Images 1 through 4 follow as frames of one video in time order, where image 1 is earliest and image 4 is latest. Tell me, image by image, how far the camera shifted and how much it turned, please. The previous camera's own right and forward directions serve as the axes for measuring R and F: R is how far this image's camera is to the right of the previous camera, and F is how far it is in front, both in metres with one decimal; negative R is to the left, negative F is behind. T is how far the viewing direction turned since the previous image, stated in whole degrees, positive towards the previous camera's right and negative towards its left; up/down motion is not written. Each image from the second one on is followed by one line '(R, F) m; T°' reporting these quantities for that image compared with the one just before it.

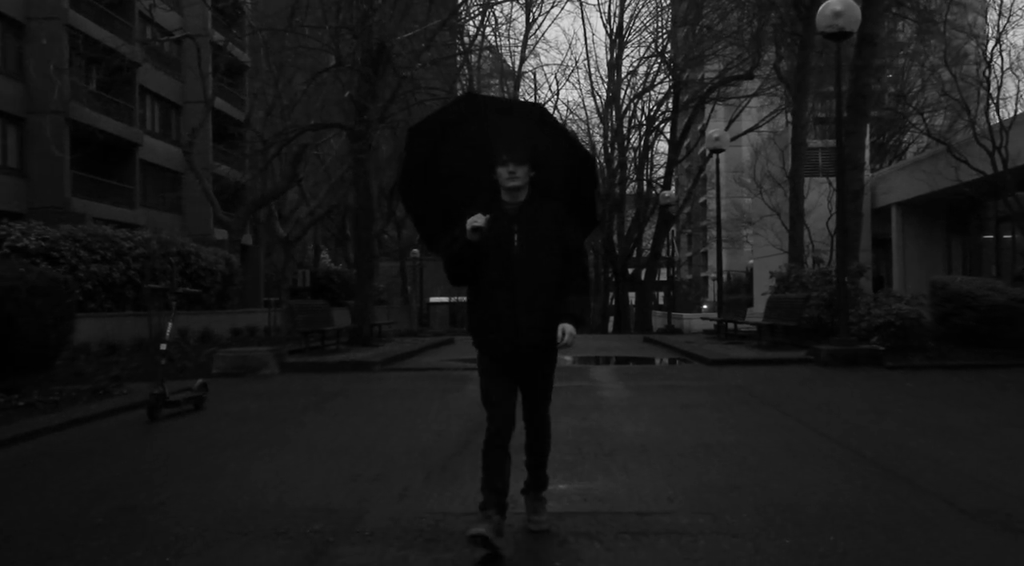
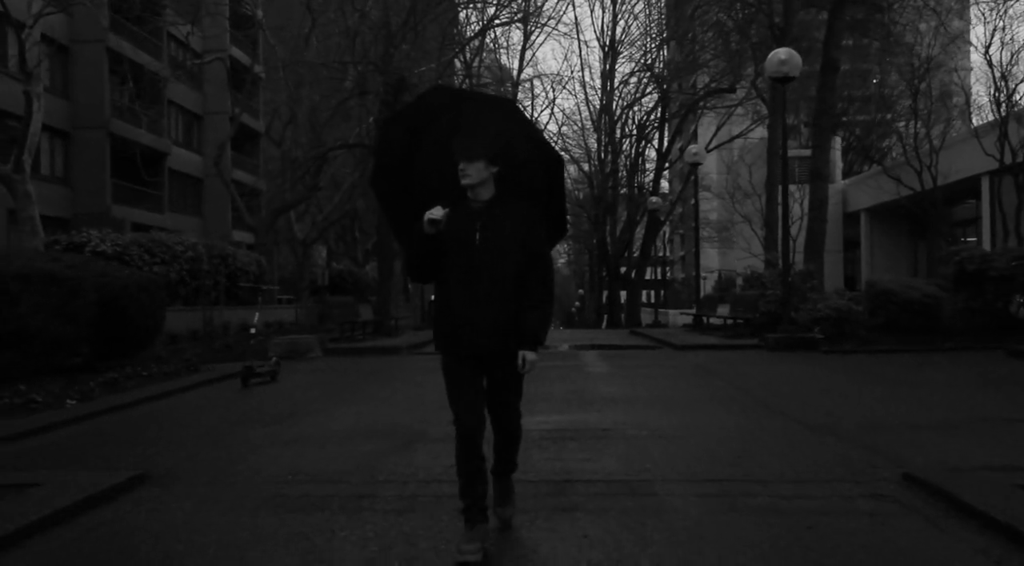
(-0.1, -2.6) m; 0°
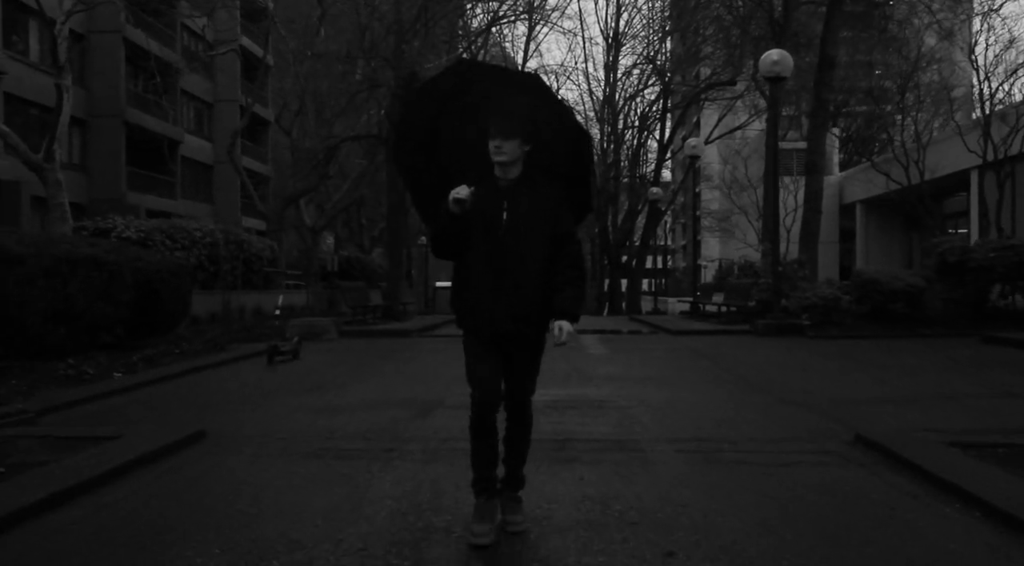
(-0.1, -0.9) m; 0°
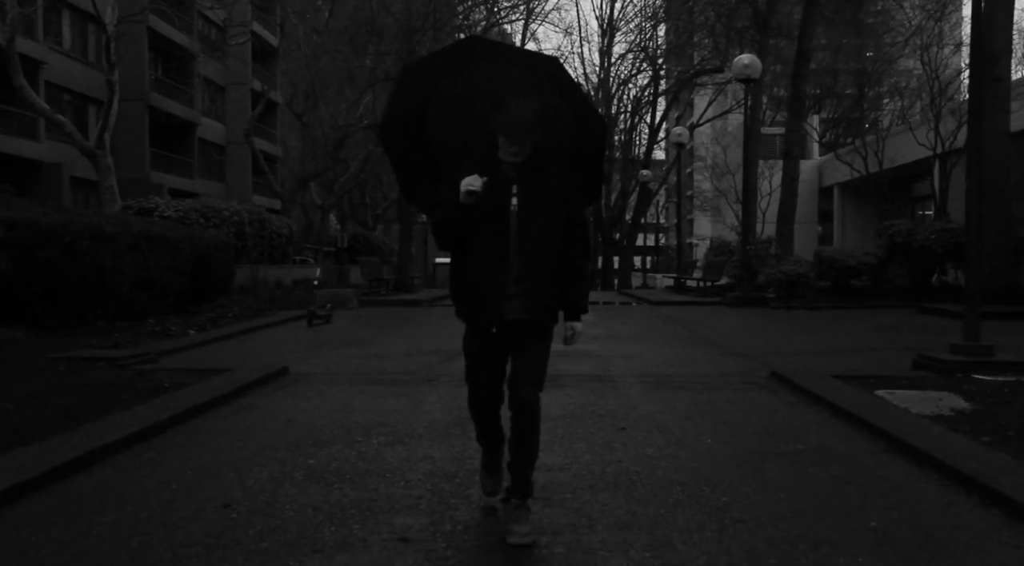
(-0.1, -2.1) m; 0°
